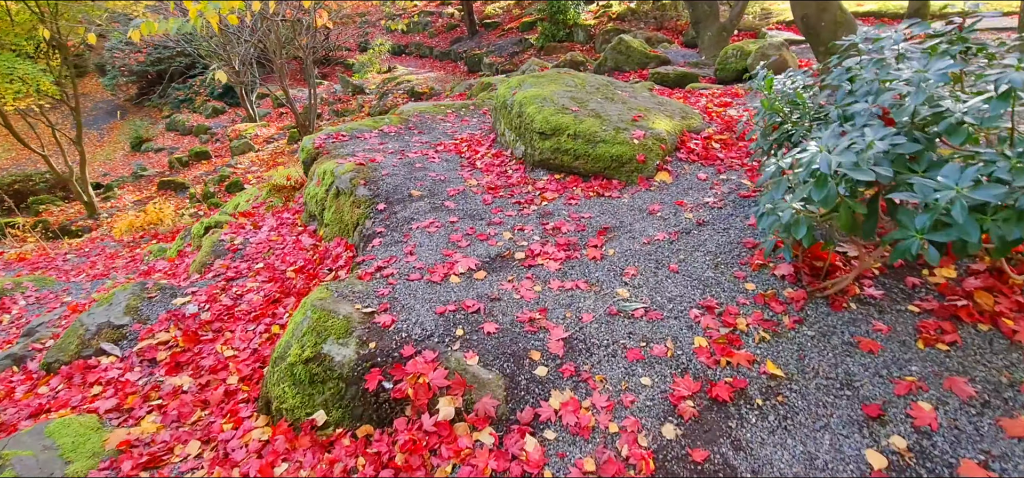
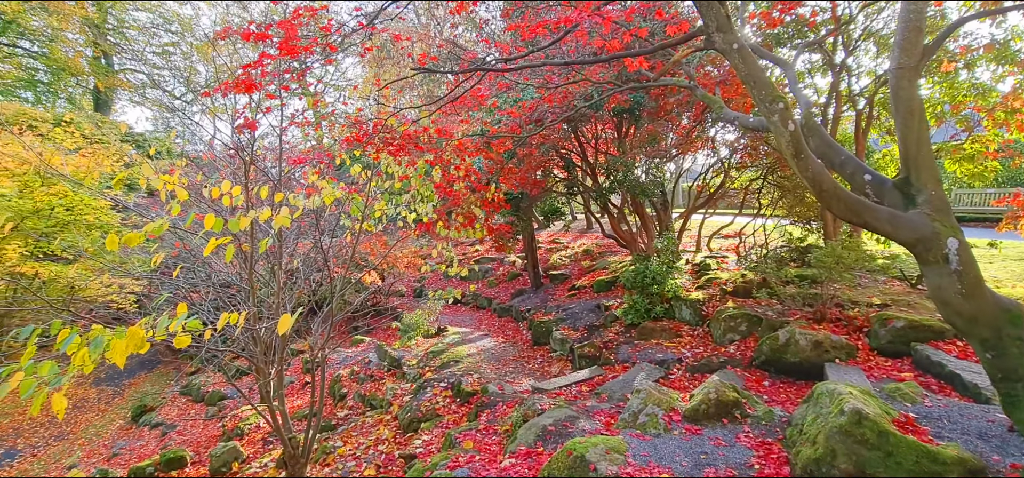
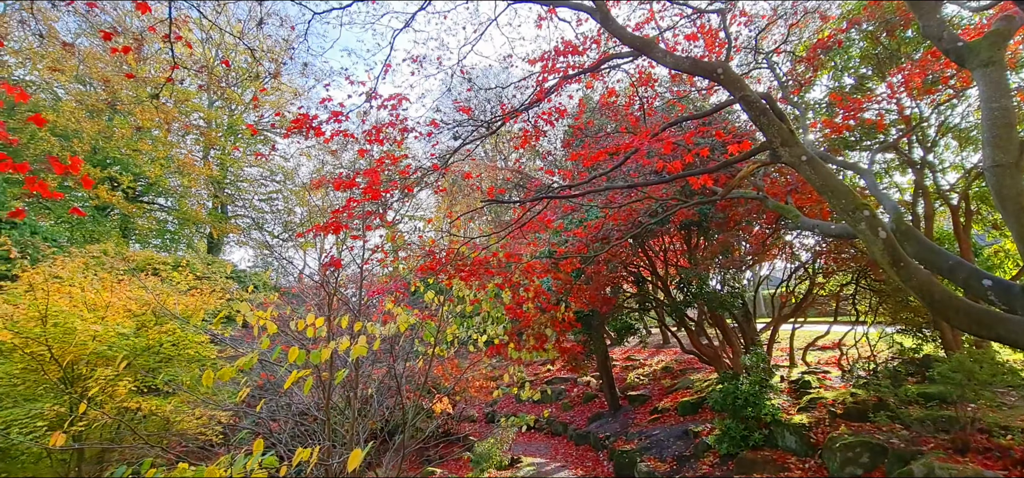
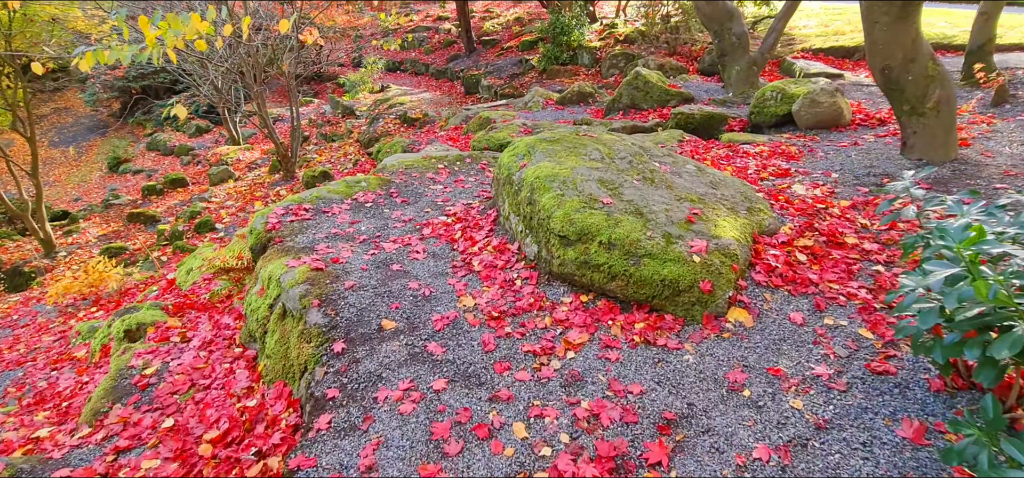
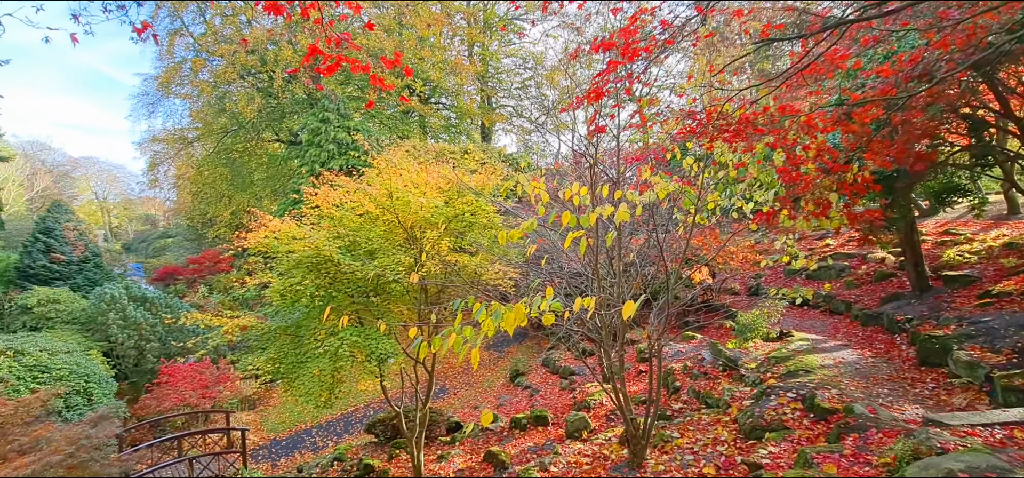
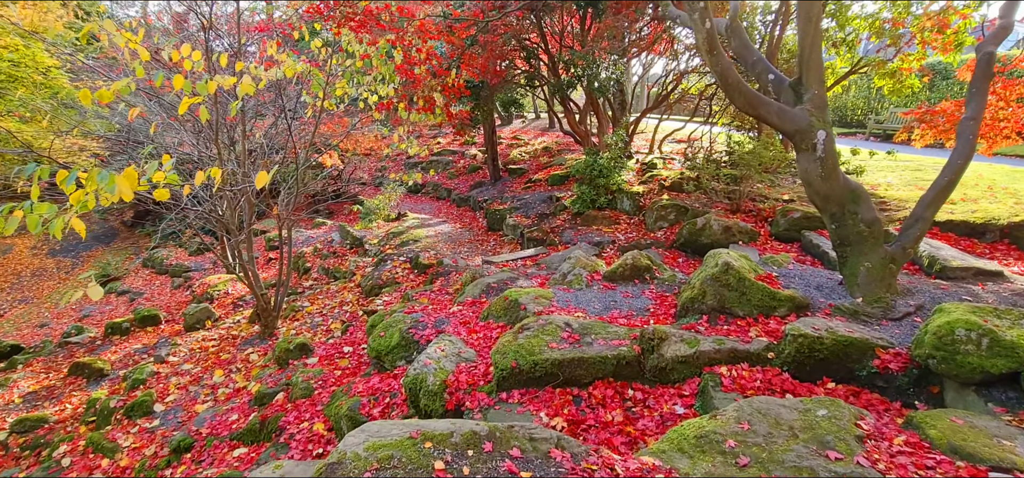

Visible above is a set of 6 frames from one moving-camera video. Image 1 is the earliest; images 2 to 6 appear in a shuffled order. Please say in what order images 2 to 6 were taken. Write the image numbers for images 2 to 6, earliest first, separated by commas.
4, 6, 2, 3, 5
